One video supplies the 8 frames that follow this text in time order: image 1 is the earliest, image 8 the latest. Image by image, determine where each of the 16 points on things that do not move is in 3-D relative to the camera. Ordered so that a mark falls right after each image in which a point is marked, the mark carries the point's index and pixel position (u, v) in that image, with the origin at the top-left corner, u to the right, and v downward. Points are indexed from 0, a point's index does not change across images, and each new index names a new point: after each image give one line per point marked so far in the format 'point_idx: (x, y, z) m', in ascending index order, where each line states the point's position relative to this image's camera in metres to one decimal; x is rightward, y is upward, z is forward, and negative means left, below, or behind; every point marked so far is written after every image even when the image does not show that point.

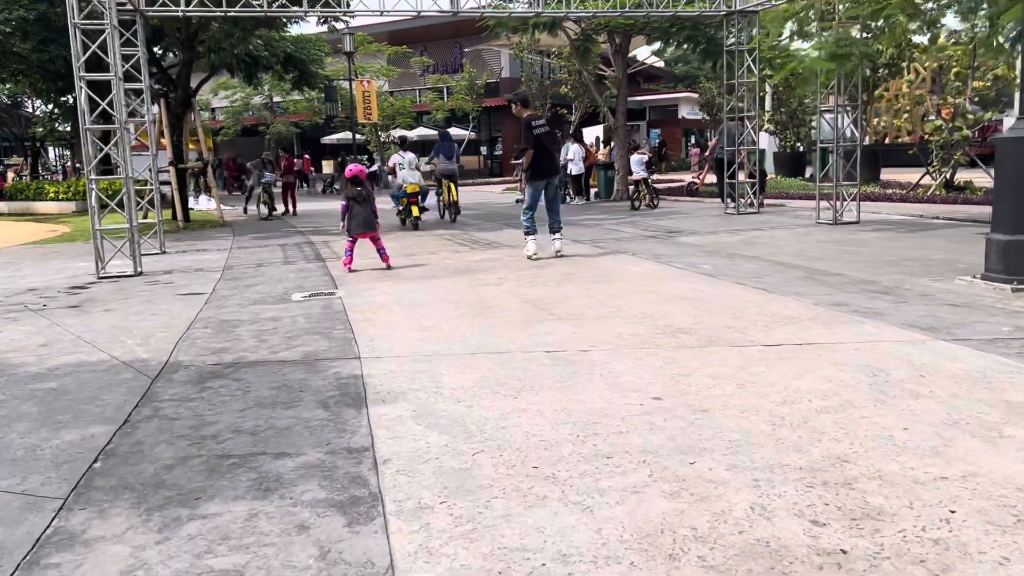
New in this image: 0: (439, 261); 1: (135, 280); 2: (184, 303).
0: (-0.9, +0.3, +10.6) m
1: (-4.4, +0.1, +10.0) m
2: (-3.1, -0.1, +8.2) m
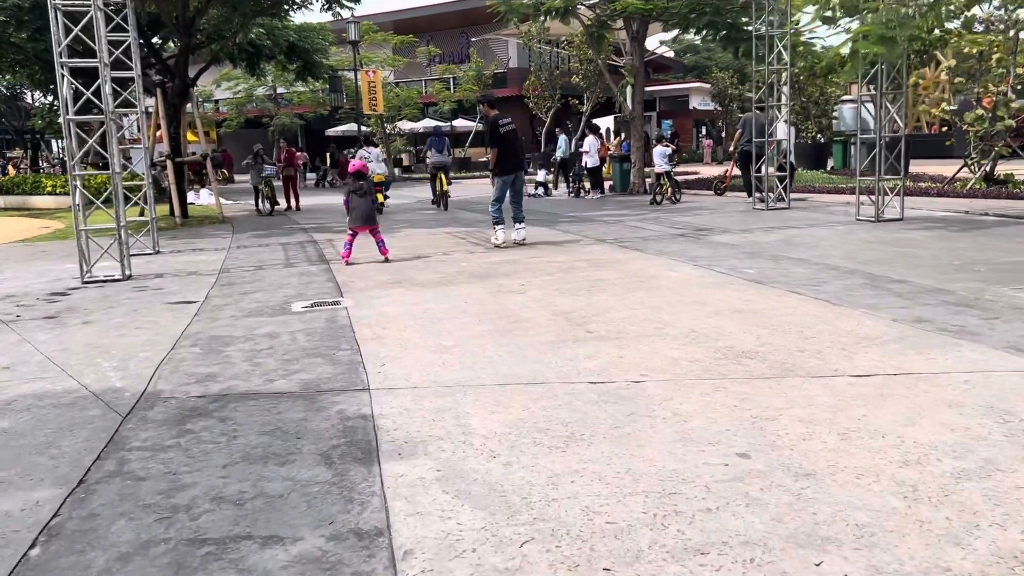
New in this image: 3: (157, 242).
0: (-0.7, +0.3, +9.8) m
1: (-4.1, 0.0, +9.2) m
2: (-2.9, -0.2, +7.4) m
3: (-5.2, +0.7, +12.6) m
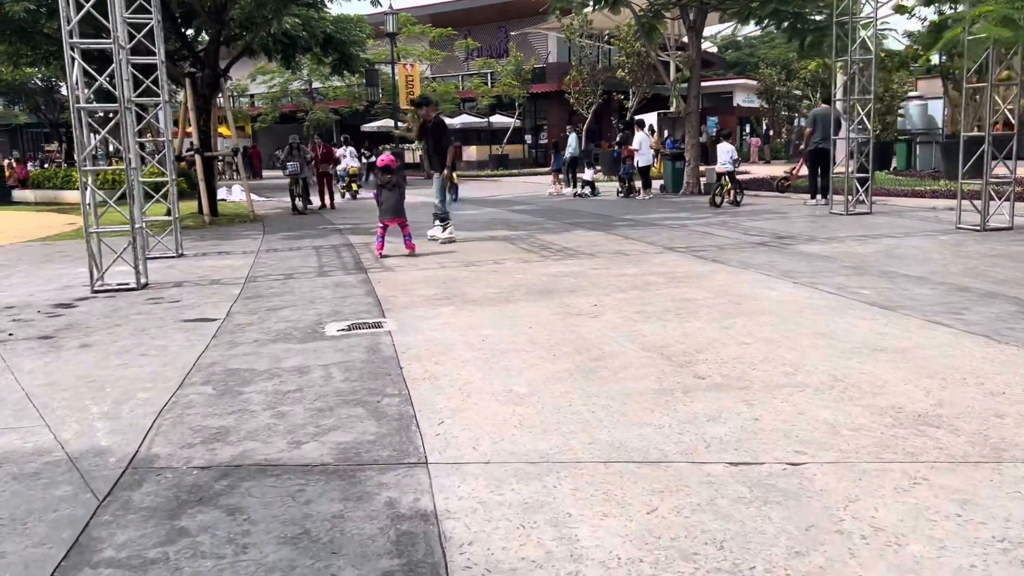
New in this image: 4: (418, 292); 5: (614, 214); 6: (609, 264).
0: (0.0, +0.1, +8.6) m
1: (-3.5, -0.1, +8.1) m
2: (-2.4, -0.4, +6.3) m
3: (-4.4, +0.6, +11.5) m
4: (-0.8, 0.0, +7.7) m
5: (+1.9, +1.4, +15.9) m
6: (+1.0, +0.3, +9.0) m
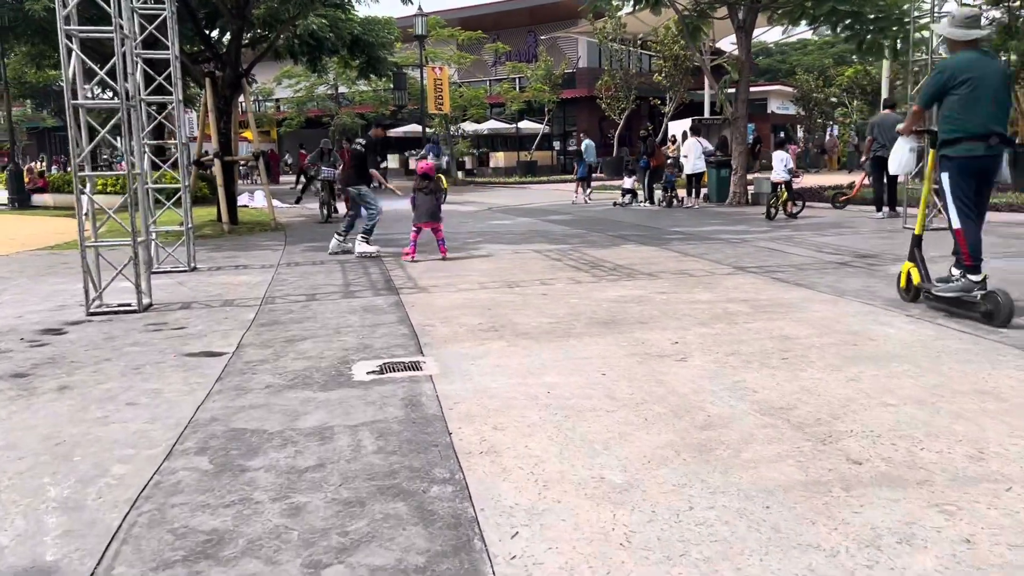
0: (+0.4, -0.1, +7.4) m
1: (-3.1, -0.3, +7.1) m
2: (-2.0, -0.5, +5.2) m
3: (-3.9, +0.4, +10.5) m
4: (-0.4, -0.2, +6.6) m
5: (+2.5, +1.1, +14.8) m
6: (+1.5, 0.0, +7.9) m
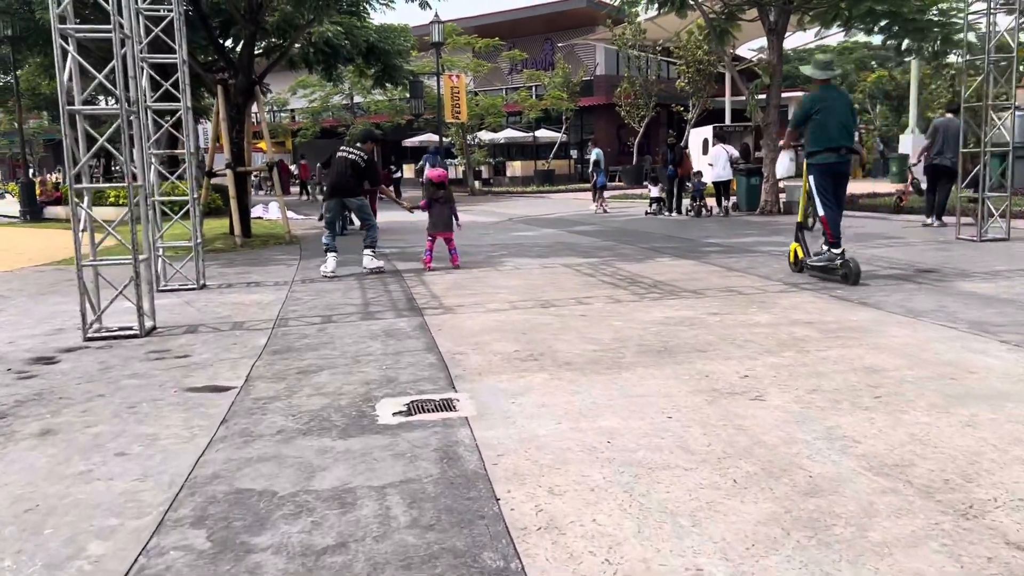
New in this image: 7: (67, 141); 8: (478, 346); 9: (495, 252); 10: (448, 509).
0: (+0.7, -0.3, +6.7) m
1: (-2.8, -0.5, +6.4) m
2: (-1.7, -0.7, +4.6) m
3: (-3.5, +0.2, +9.9) m
4: (-0.1, -0.4, +5.9) m
5: (+2.9, +0.8, +14.0) m
6: (+1.8, -0.2, +7.2) m
7: (-3.5, +1.2, +6.9) m
8: (-0.2, -0.4, +6.0) m
9: (-0.3, +0.5, +12.5) m
10: (-0.2, -0.8, +3.2) m
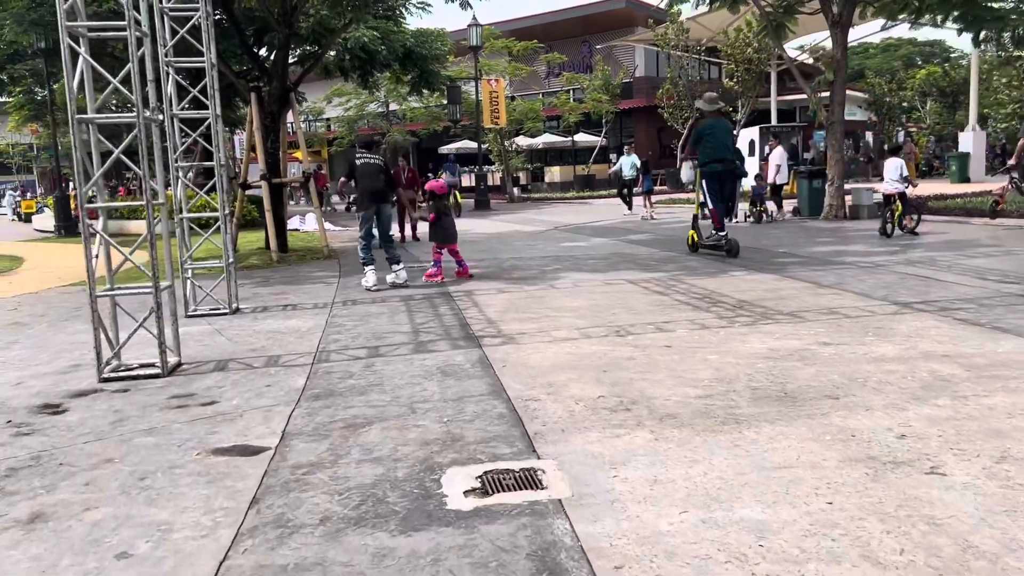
0: (+1.2, -0.4, +5.8) m
1: (-2.3, -0.7, +5.6) m
2: (-1.3, -0.9, +3.7) m
3: (-2.9, -0.1, +9.1) m
4: (+0.4, -0.6, +5.0) m
5: (+3.7, +0.6, +13.0) m
6: (+2.3, -0.3, +6.1) m
7: (-3.0, +0.9, +6.1) m
8: (+0.2, -0.6, +5.0) m
9: (+0.5, +0.3, +11.5) m
10: (+0.1, -1.0, +2.2) m
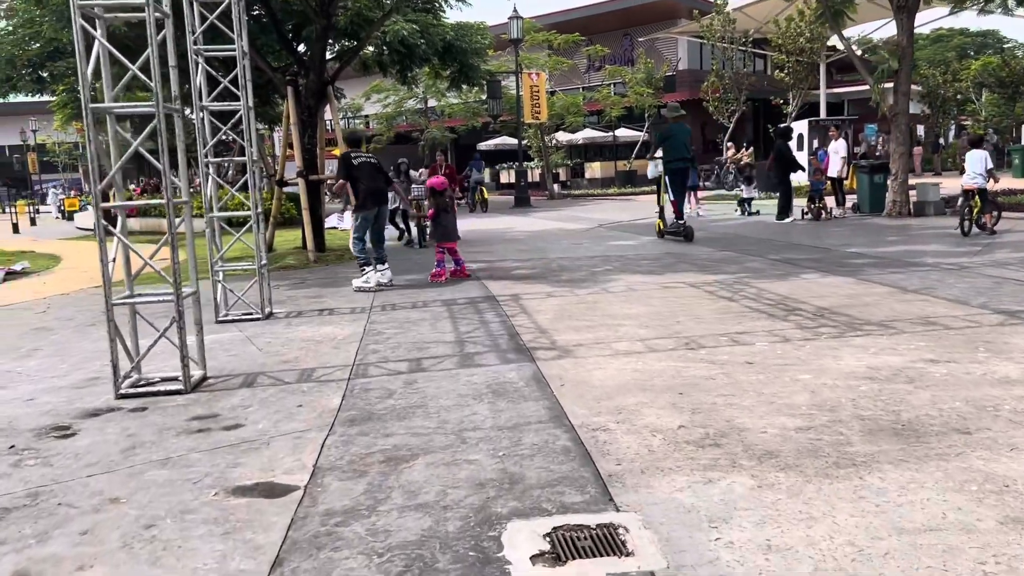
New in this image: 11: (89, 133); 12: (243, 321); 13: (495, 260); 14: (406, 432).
0: (+1.6, -0.5, +5.0) m
1: (-2.0, -0.7, +5.0) m
2: (-1.0, -0.9, +3.1) m
3: (-2.4, -0.1, +8.5) m
4: (+0.7, -0.6, +4.3) m
5: (+4.4, +0.6, +12.1) m
6: (+2.7, -0.4, +5.4) m
7: (-2.6, +0.9, +5.5) m
8: (+0.6, -0.7, +4.3) m
9: (+1.1, +0.3, +10.8) m
10: (+0.3, -1.1, +1.6) m
11: (-2.7, +1.0, +5.5) m
12: (-2.6, -0.3, +8.1) m
13: (-0.3, +0.4, +12.3) m
14: (-0.5, -0.7, +4.4) m
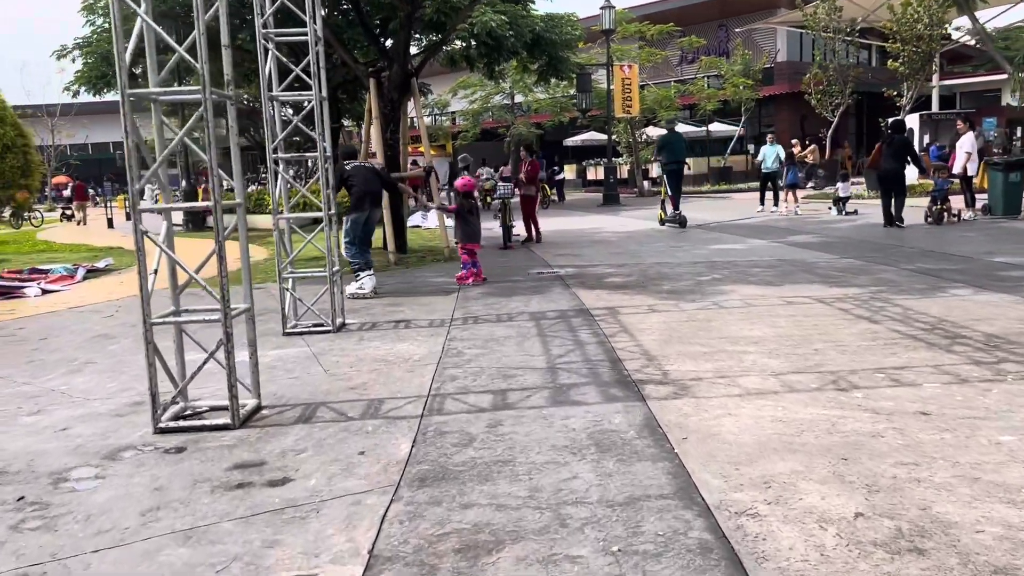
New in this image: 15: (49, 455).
0: (+2.1, -0.6, +3.9) m
1: (-1.4, -0.8, +4.2) m
2: (-0.7, -1.1, +2.2) m
3: (-1.5, -0.2, +7.7) m
4: (+1.1, -0.8, +3.2) m
5: (+5.6, +0.4, +10.7) m
6: (+3.2, -0.6, +4.1) m
7: (-2.1, +0.8, +4.8) m
8: (+1.0, -0.8, +3.3) m
9: (+2.2, +0.1, +9.7) m
10: (+0.5, -1.2, +0.5) m
11: (-2.1, +0.9, +4.8) m
12: (-1.7, -0.4, +7.4) m
13: (+1.0, +0.3, +11.3) m
14: (-0.1, -0.9, +3.4) m
15: (-2.4, -0.9, +4.4) m
